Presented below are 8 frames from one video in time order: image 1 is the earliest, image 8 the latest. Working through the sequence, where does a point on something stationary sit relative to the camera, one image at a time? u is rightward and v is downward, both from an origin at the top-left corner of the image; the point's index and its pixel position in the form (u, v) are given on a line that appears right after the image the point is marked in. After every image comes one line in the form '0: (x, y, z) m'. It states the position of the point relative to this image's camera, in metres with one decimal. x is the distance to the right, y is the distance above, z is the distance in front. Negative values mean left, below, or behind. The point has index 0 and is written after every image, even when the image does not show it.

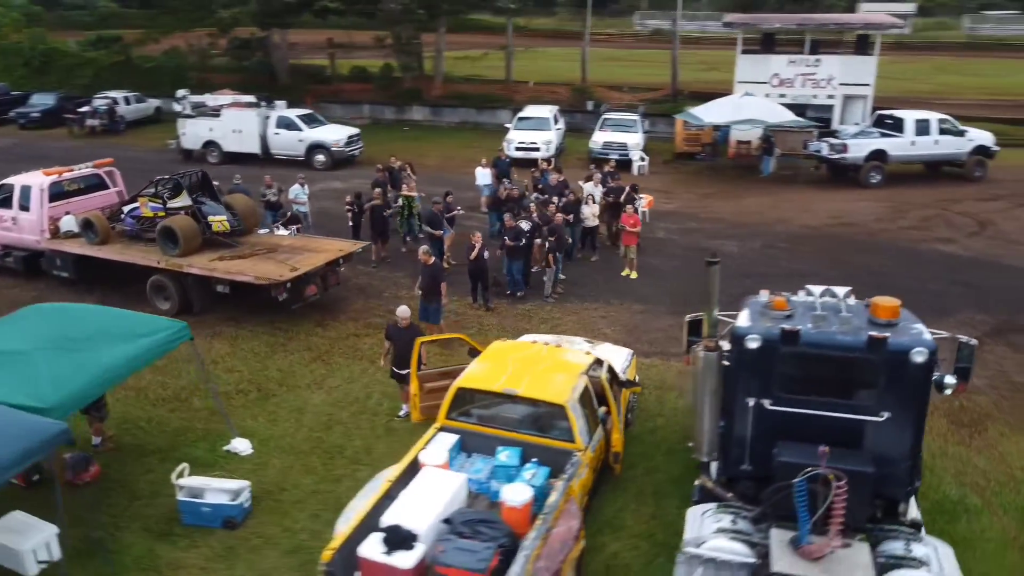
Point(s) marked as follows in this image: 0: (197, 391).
0: (-3.6, -1.2, +9.5) m
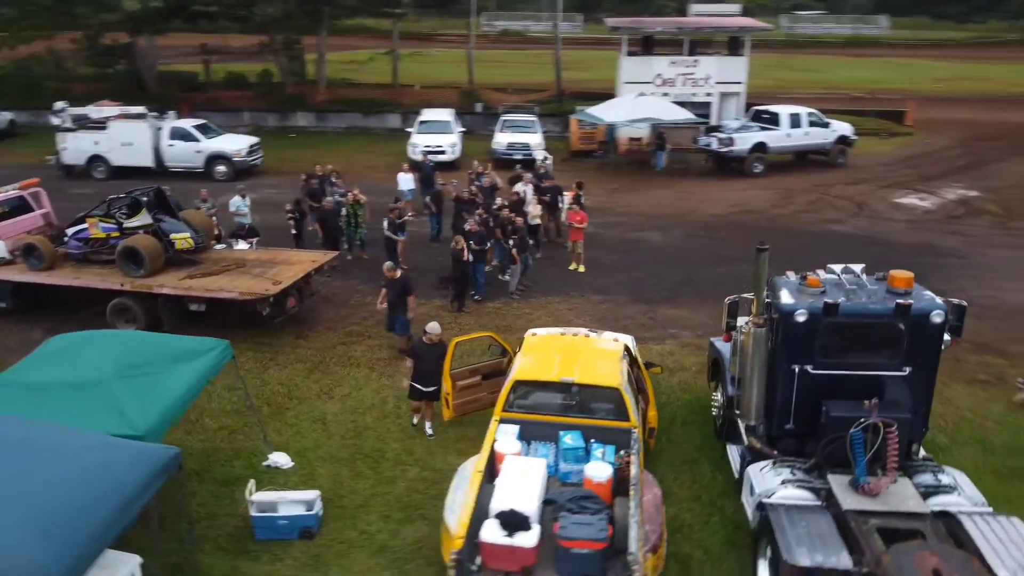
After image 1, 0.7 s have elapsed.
0: (-3.5, -1.4, +9.3) m
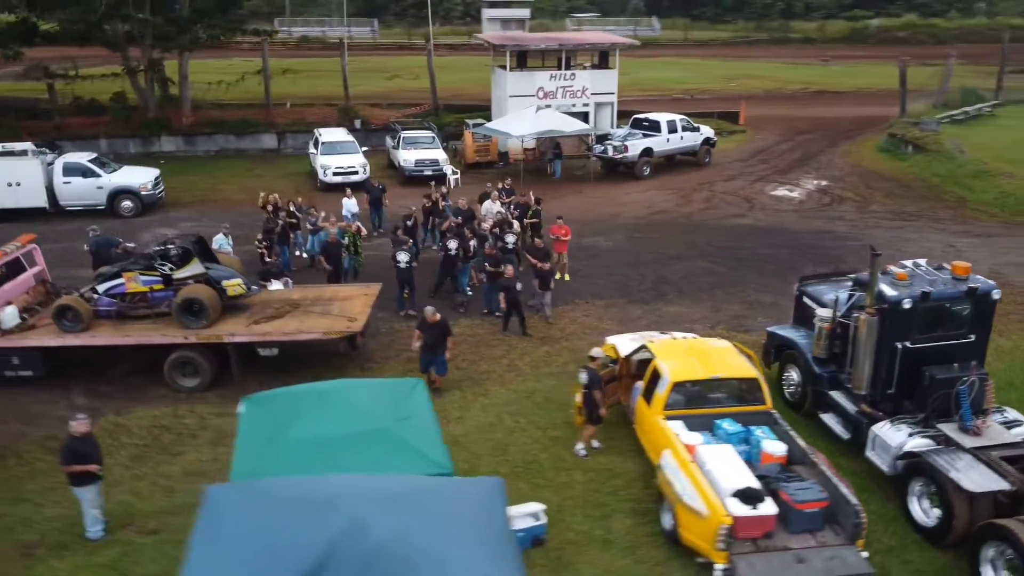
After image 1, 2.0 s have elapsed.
0: (-2.0, -1.9, +9.6) m
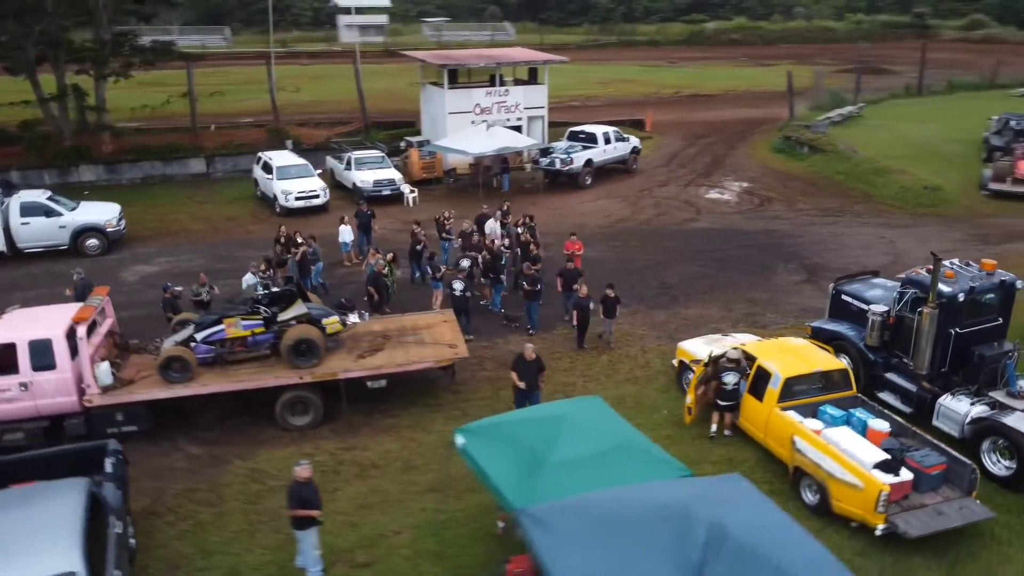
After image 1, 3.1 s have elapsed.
0: (-0.3, -2.3, +10.4) m
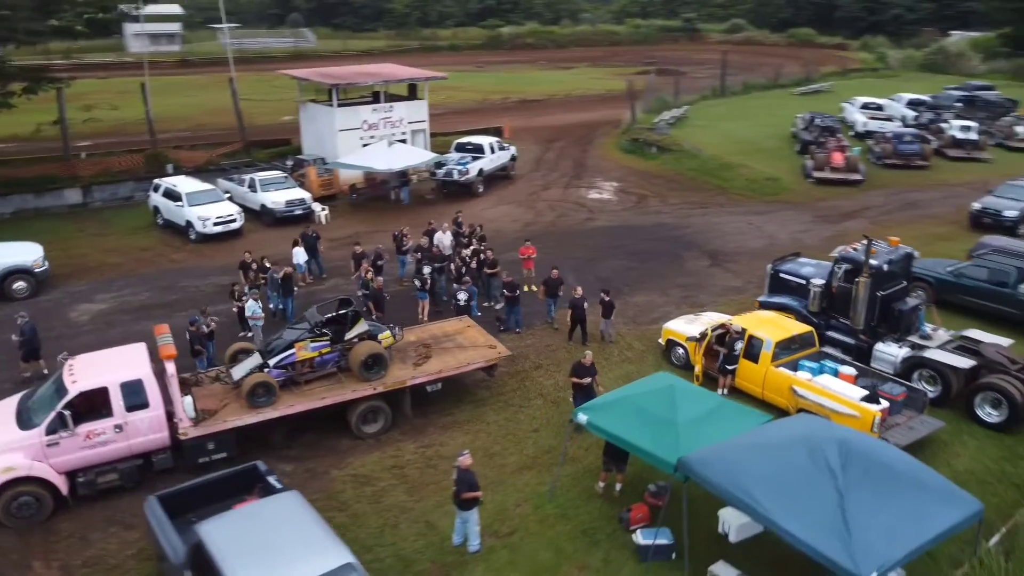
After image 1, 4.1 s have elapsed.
0: (+0.7, -2.4, +12.2) m
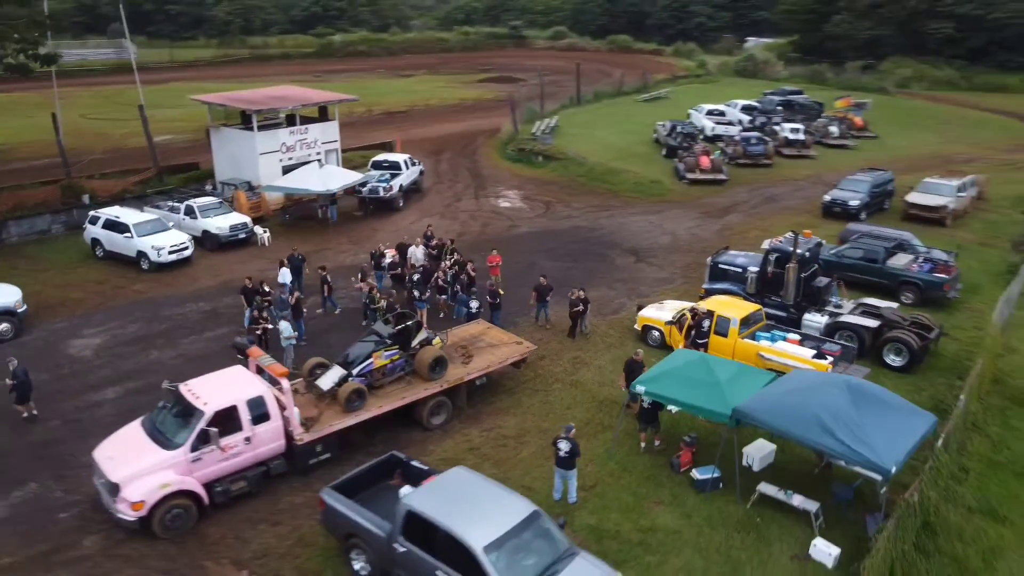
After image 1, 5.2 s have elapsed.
0: (+1.5, -2.4, +14.9) m
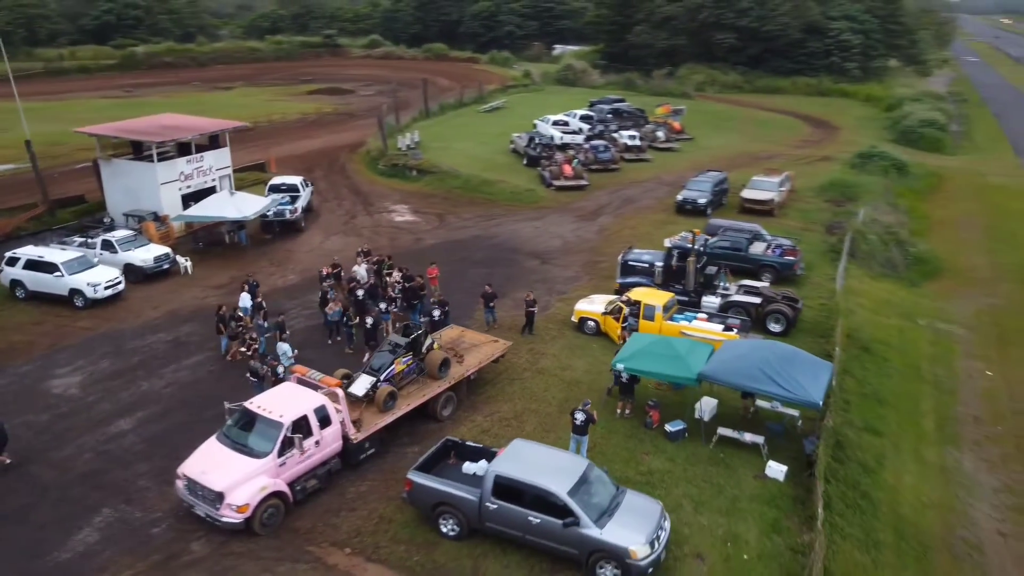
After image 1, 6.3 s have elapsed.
0: (+1.3, -2.4, +18.2) m
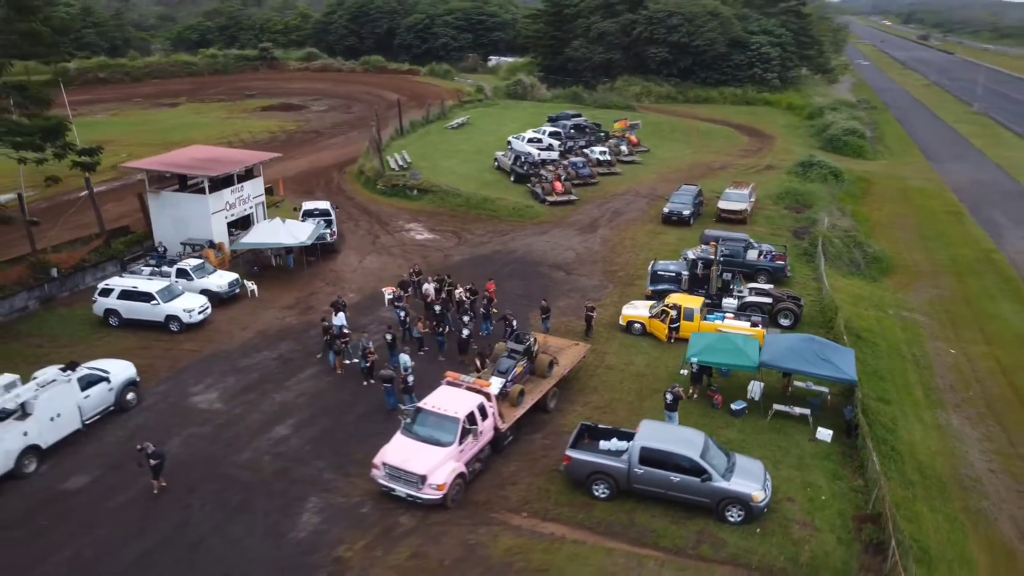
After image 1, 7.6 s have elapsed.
0: (+3.6, -2.7, +22.2) m
